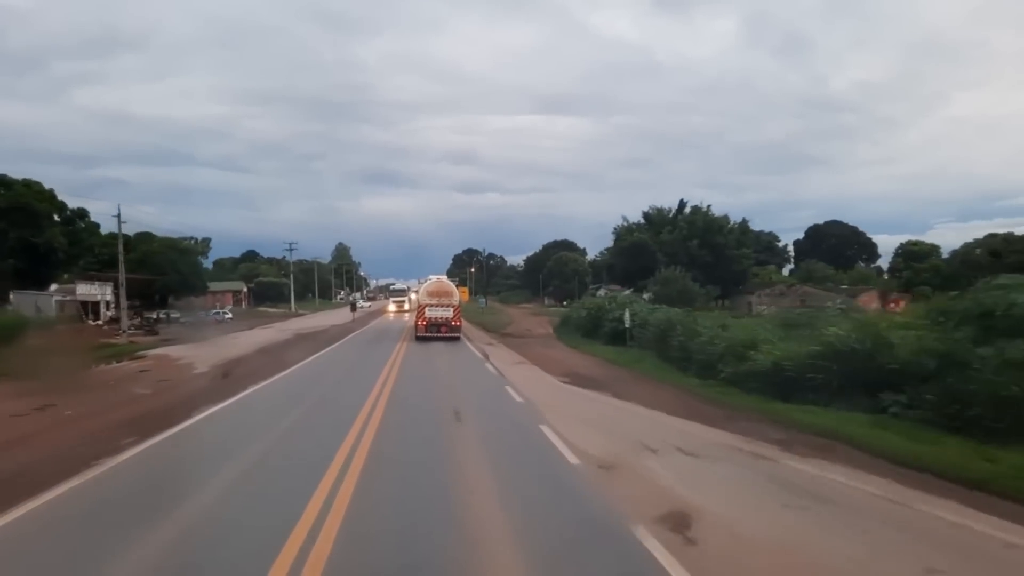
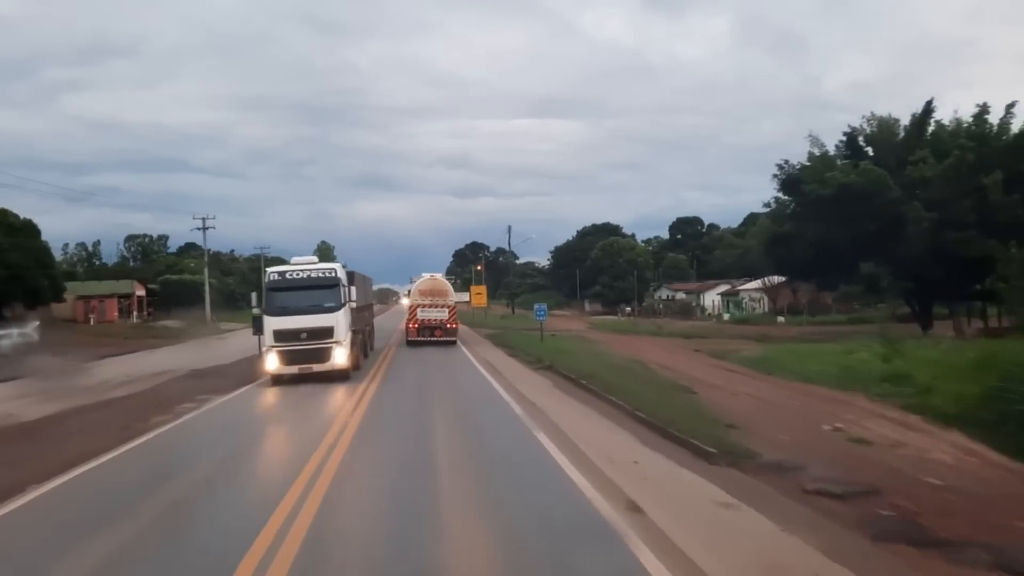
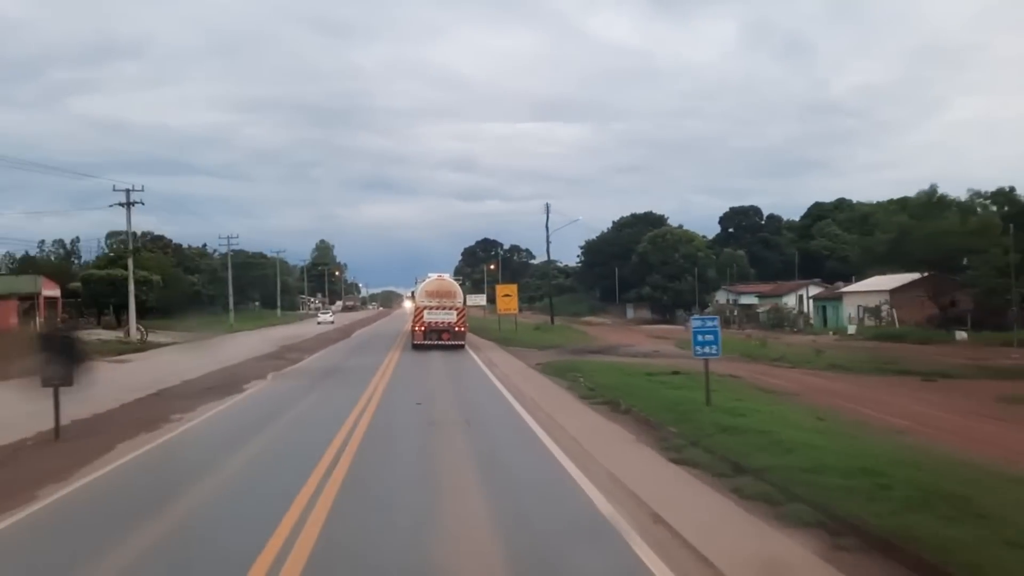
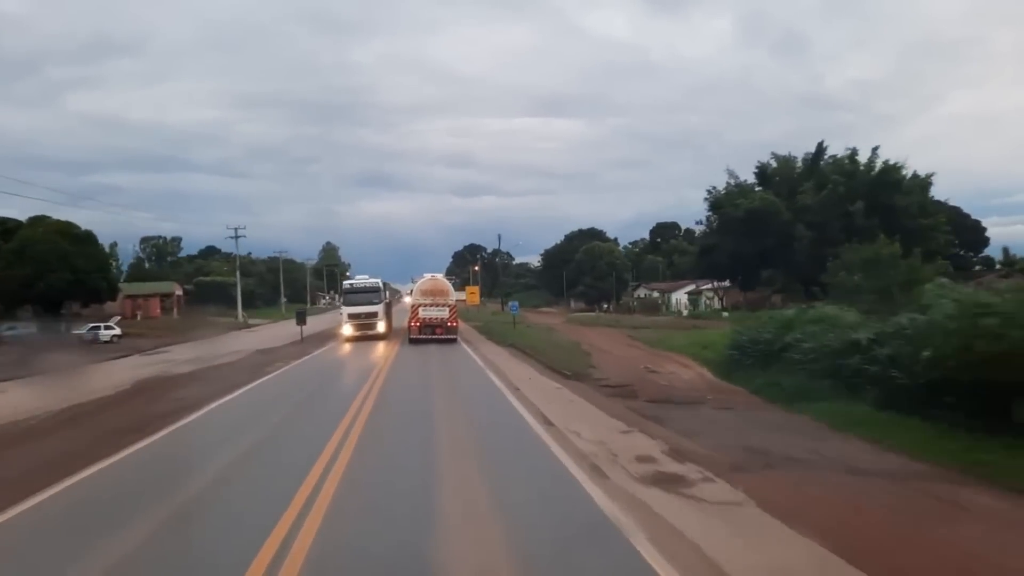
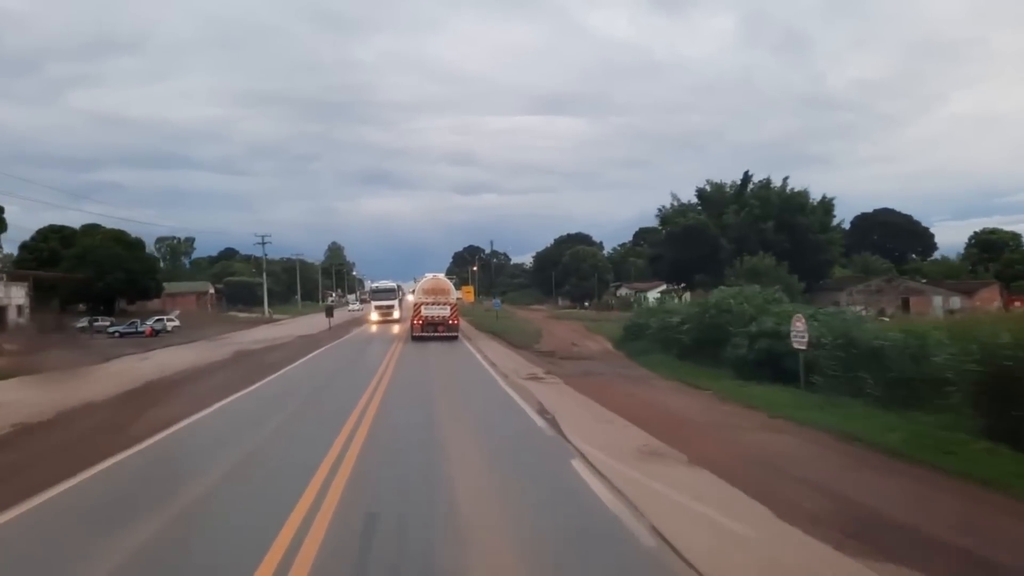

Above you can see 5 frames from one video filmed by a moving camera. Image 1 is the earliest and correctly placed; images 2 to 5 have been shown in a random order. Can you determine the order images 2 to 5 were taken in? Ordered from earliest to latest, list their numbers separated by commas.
5, 4, 2, 3
